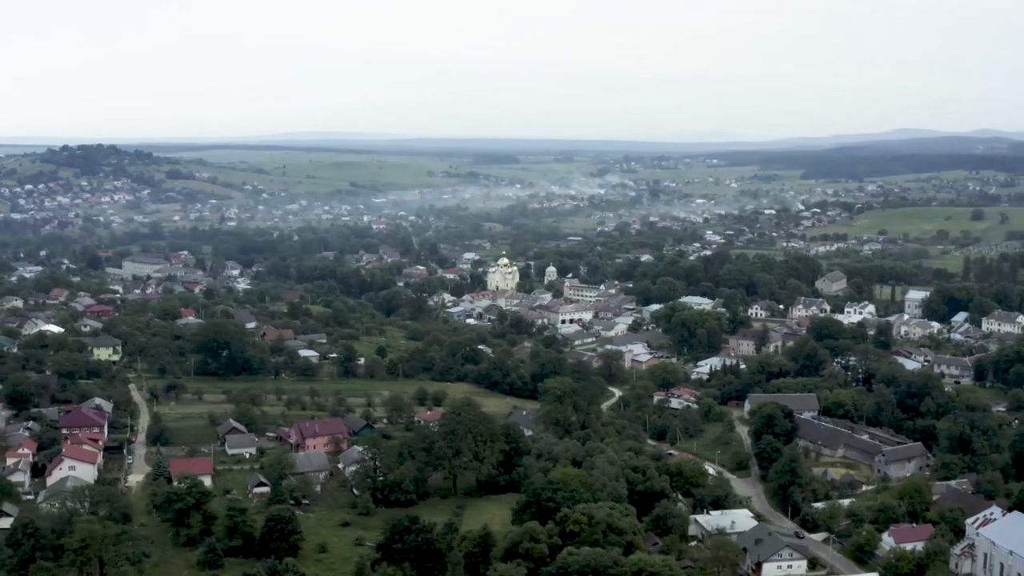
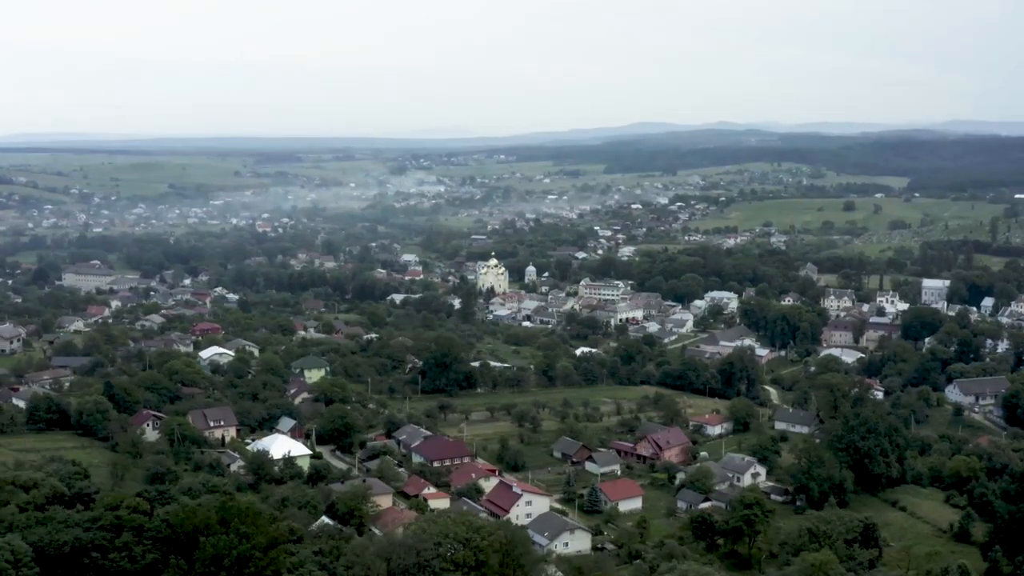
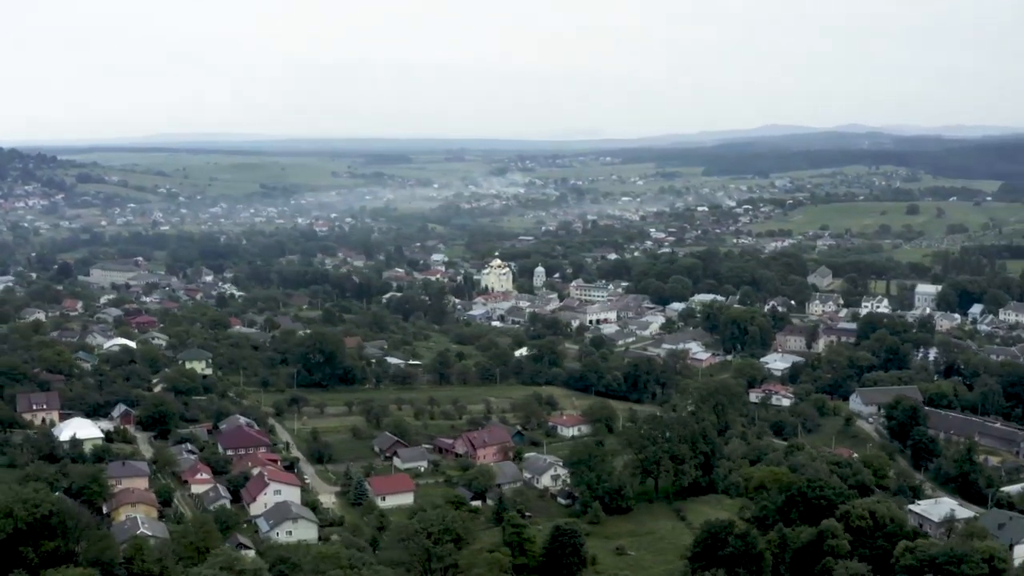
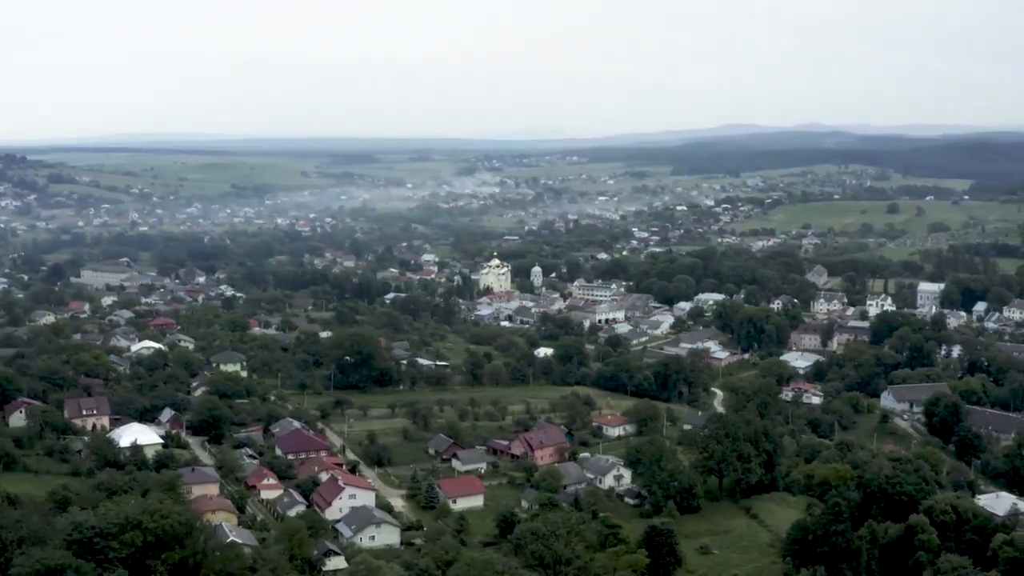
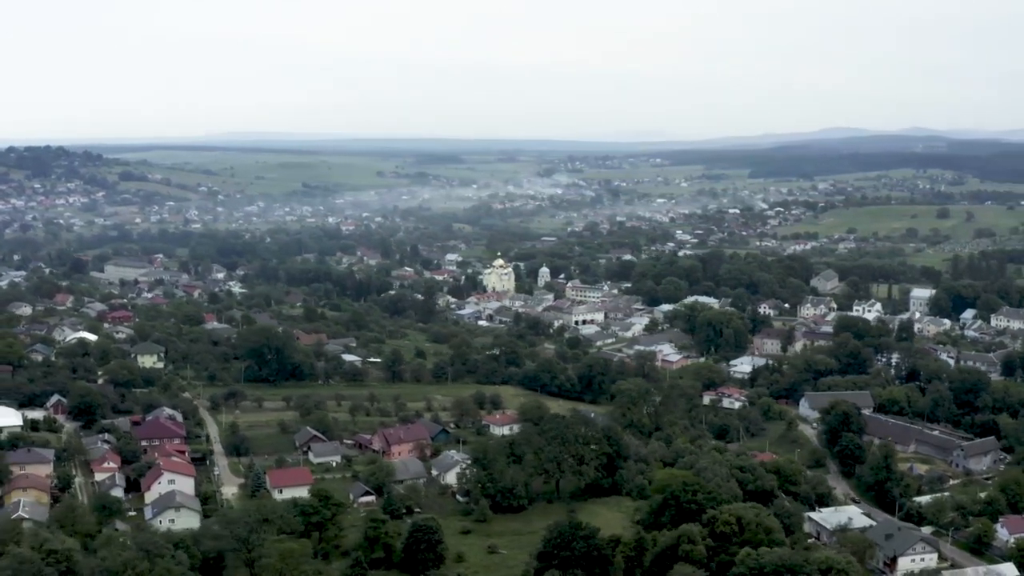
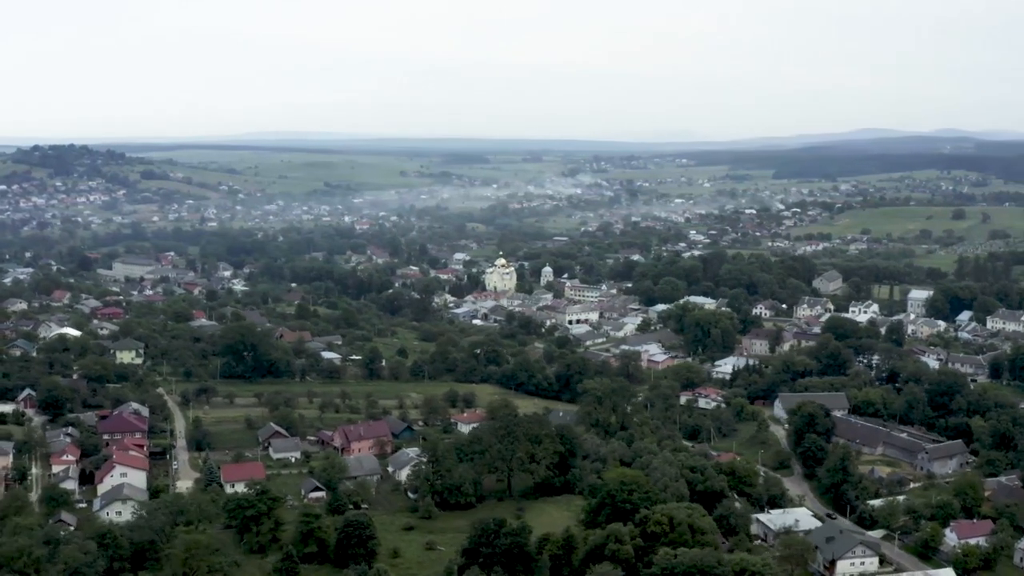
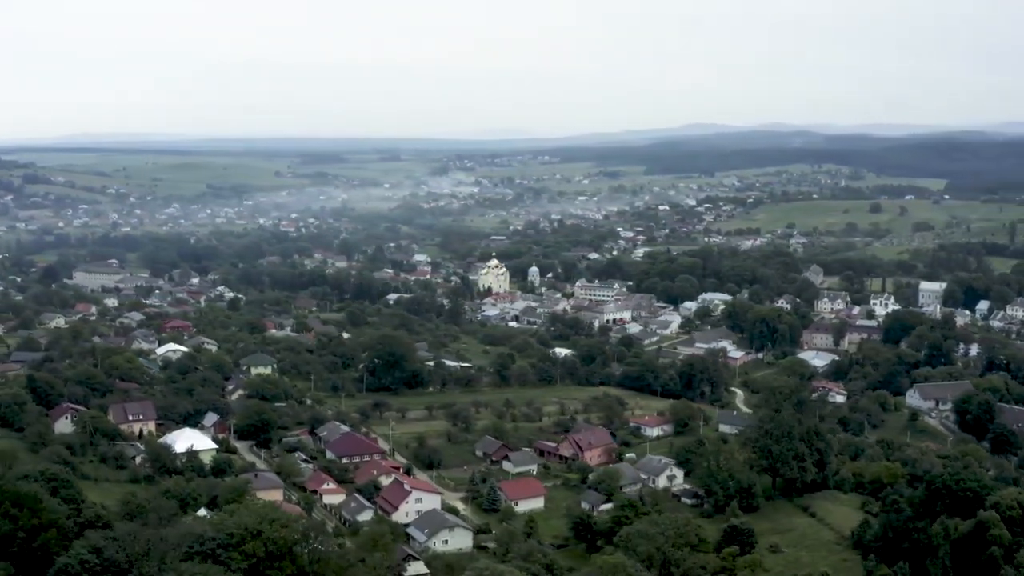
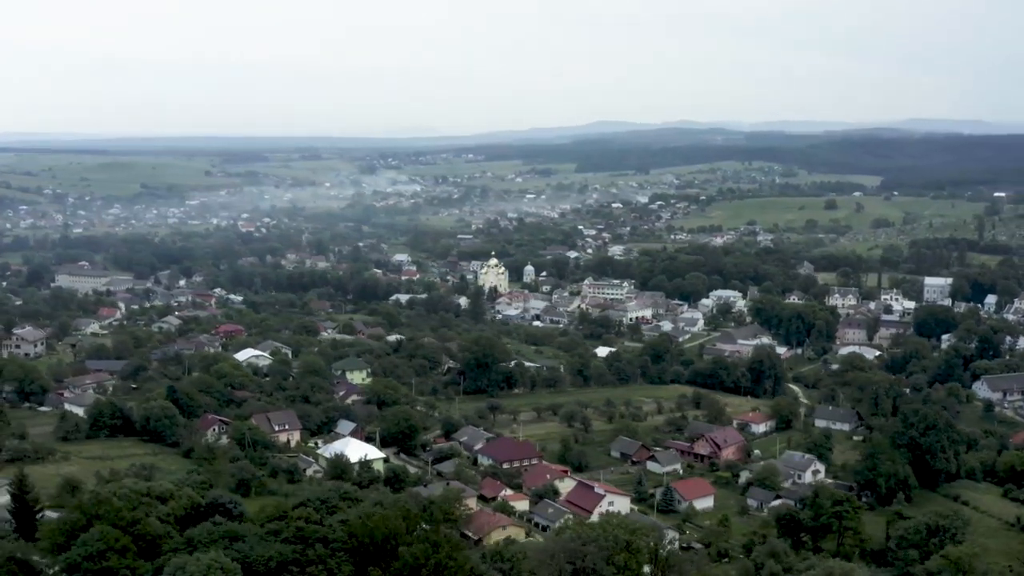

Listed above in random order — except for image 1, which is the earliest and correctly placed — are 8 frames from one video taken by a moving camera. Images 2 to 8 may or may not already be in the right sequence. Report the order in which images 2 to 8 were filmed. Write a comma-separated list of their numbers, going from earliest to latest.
6, 5, 3, 4, 7, 2, 8
